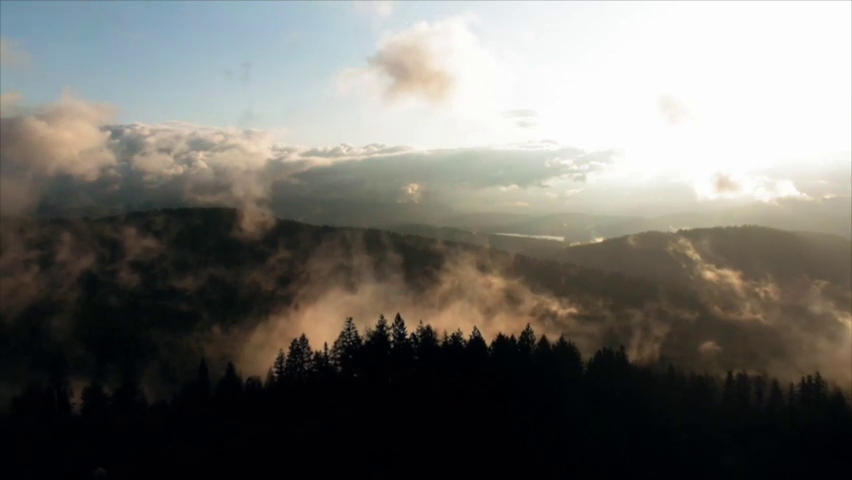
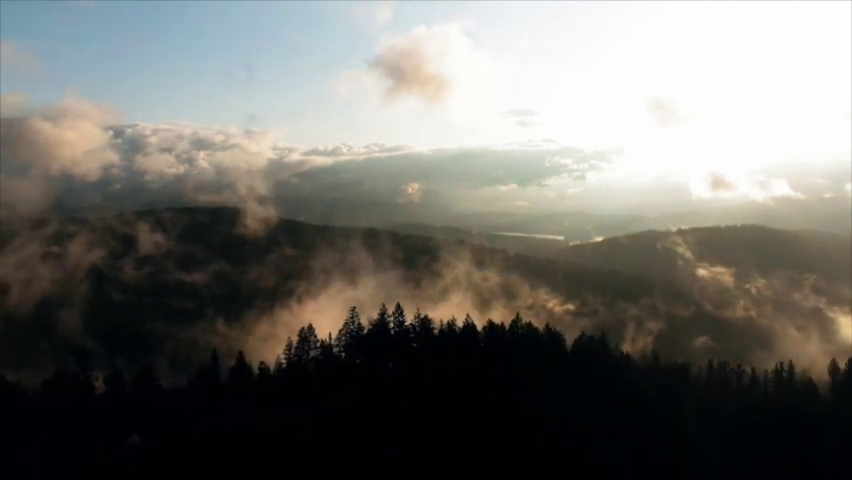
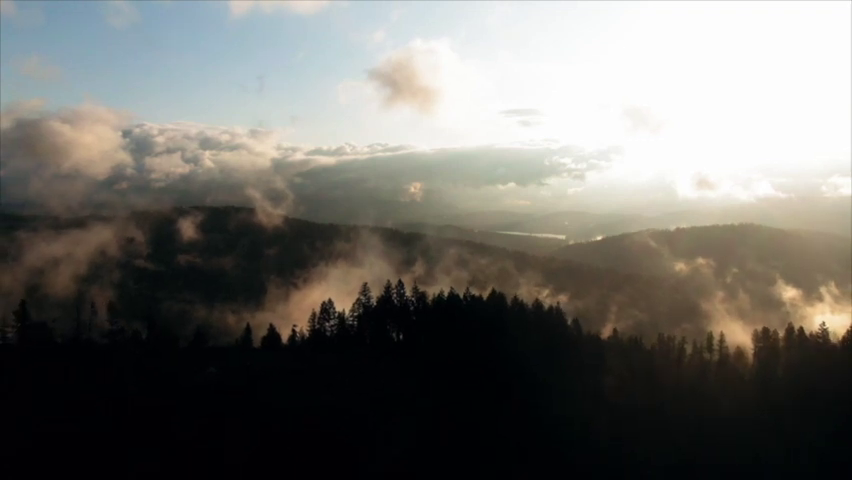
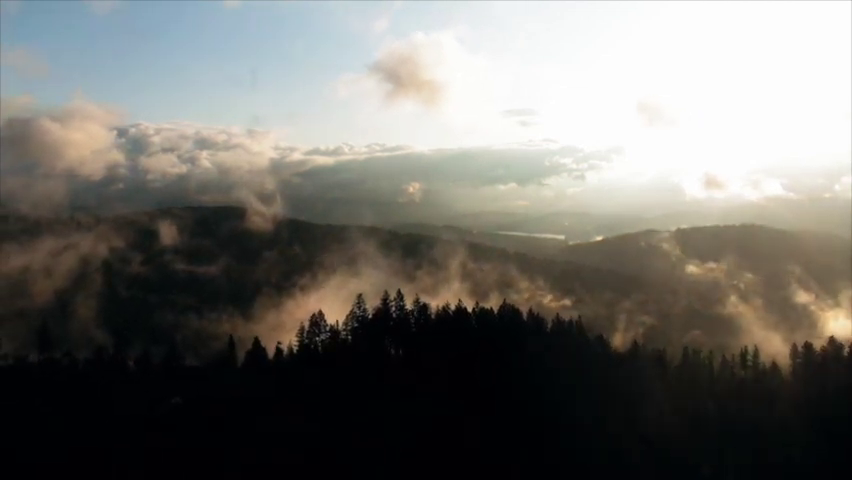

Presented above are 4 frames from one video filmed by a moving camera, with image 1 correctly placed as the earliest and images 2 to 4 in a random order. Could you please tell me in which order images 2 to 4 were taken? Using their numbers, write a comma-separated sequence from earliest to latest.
2, 4, 3
